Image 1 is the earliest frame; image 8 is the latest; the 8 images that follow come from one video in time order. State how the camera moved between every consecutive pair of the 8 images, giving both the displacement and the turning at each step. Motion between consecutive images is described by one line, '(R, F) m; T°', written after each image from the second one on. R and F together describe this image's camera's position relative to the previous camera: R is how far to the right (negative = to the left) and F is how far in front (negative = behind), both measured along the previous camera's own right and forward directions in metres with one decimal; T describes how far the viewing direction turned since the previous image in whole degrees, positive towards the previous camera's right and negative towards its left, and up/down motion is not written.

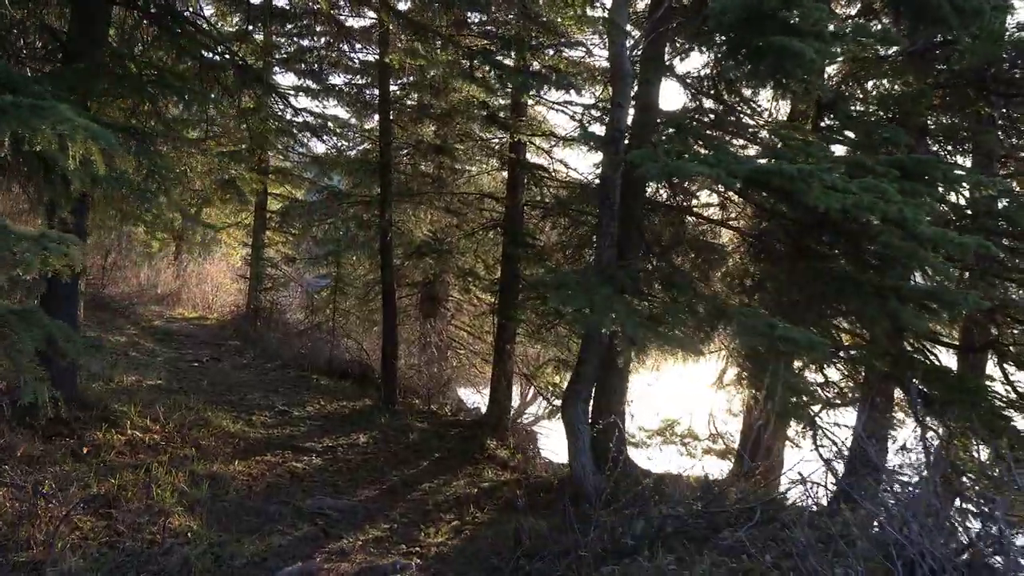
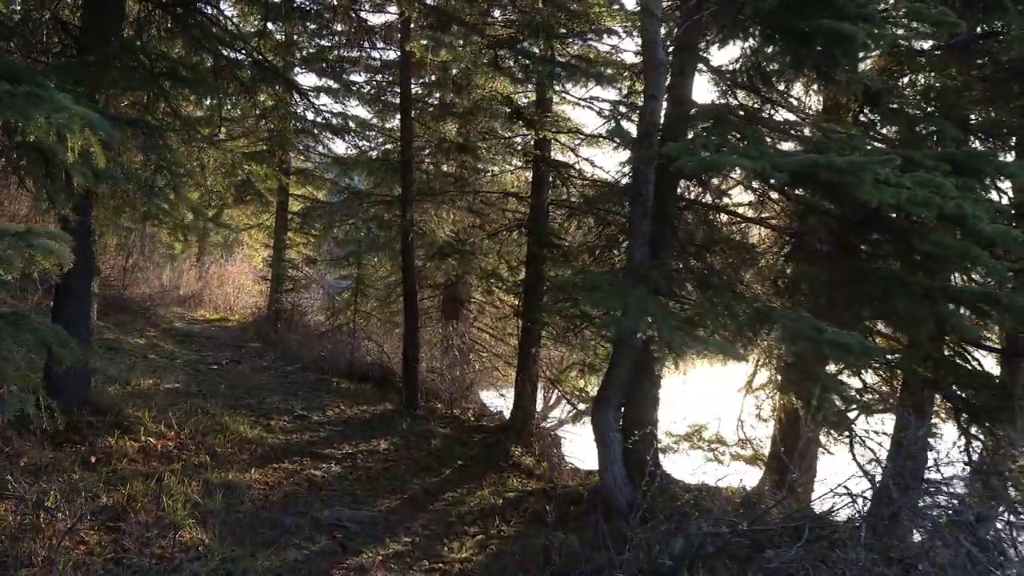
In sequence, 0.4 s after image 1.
(0.0, +0.3) m; -1°
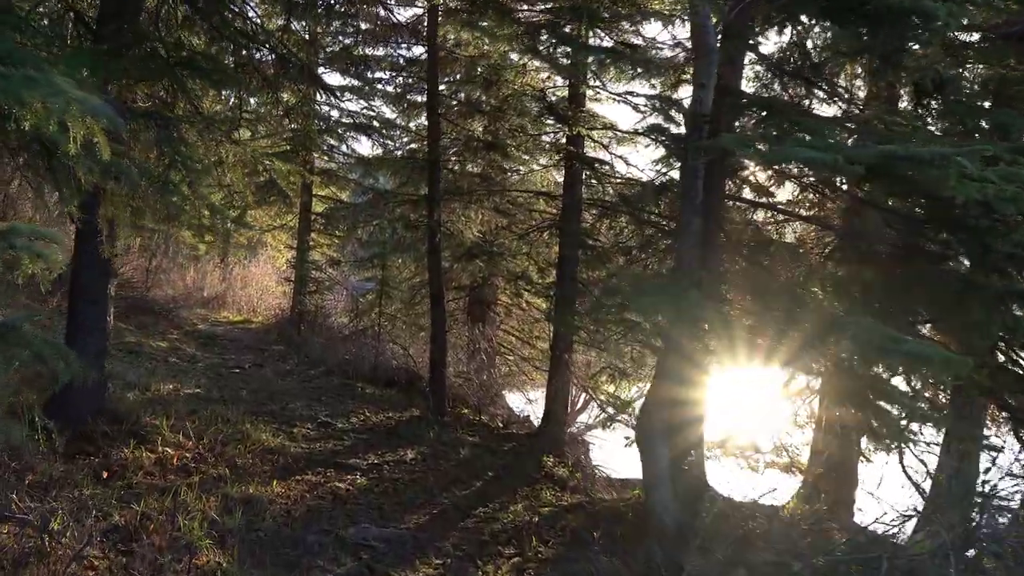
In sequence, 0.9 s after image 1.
(-0.1, +0.3) m; -1°
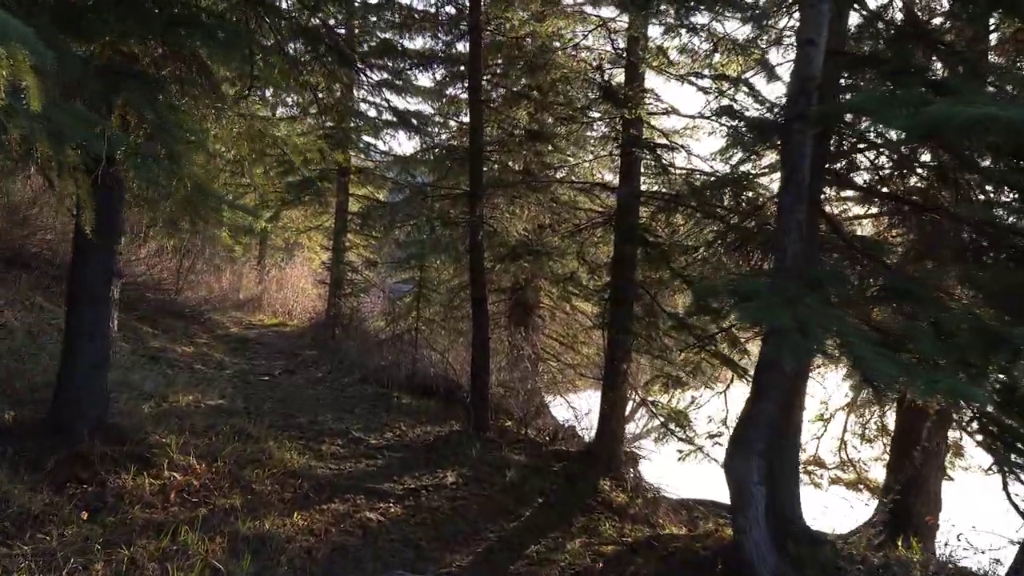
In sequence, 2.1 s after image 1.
(-0.1, +0.8) m; -2°
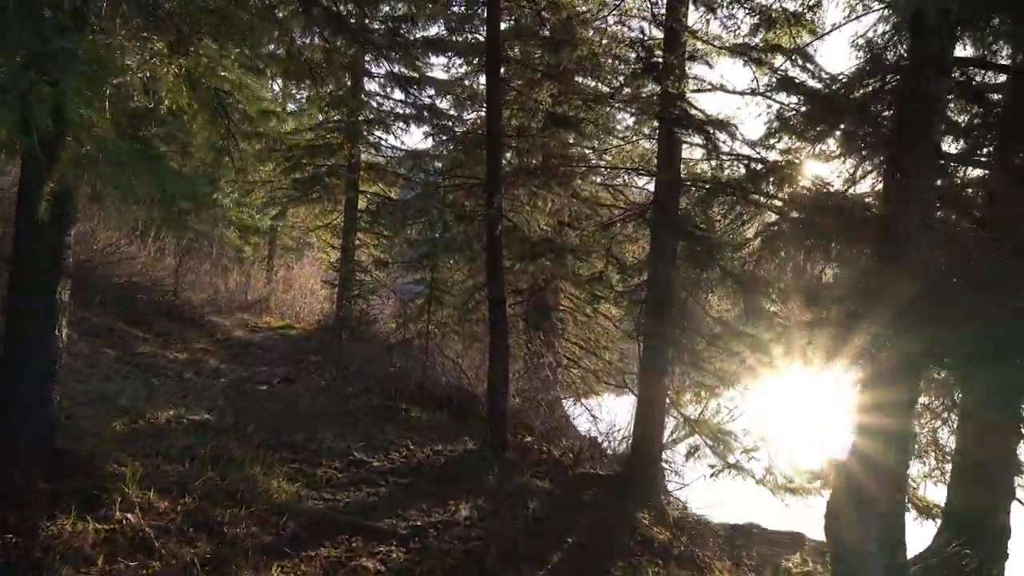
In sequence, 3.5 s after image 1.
(-0.1, +0.9) m; -1°
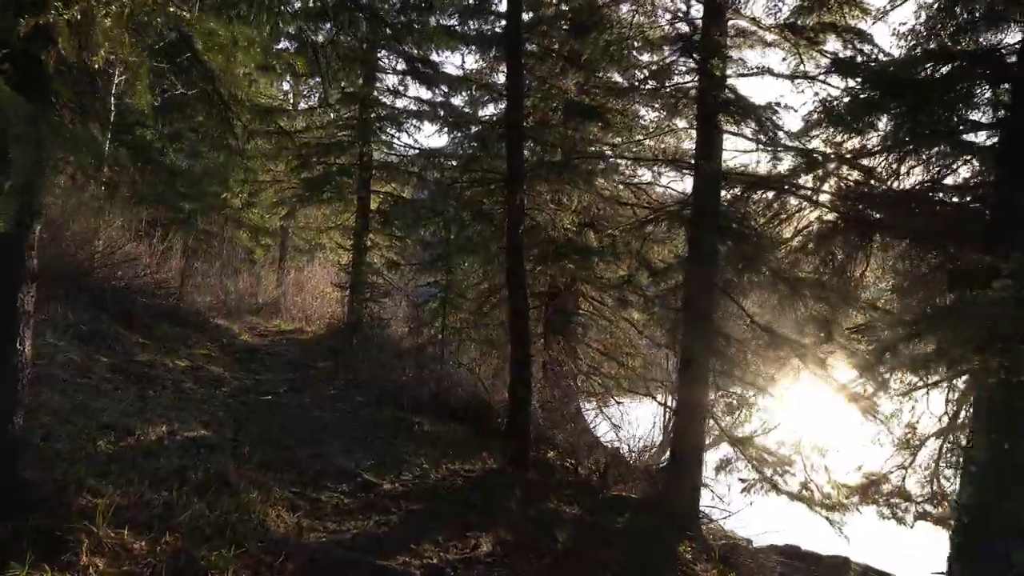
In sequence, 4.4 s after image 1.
(-0.1, +0.6) m; -1°
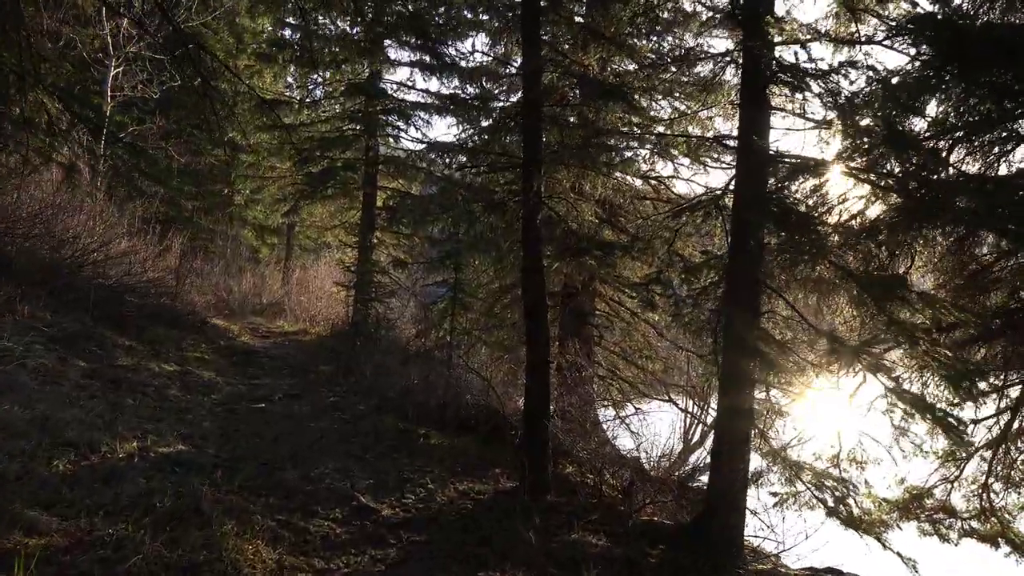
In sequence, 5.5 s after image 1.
(0.0, +0.8) m; -1°
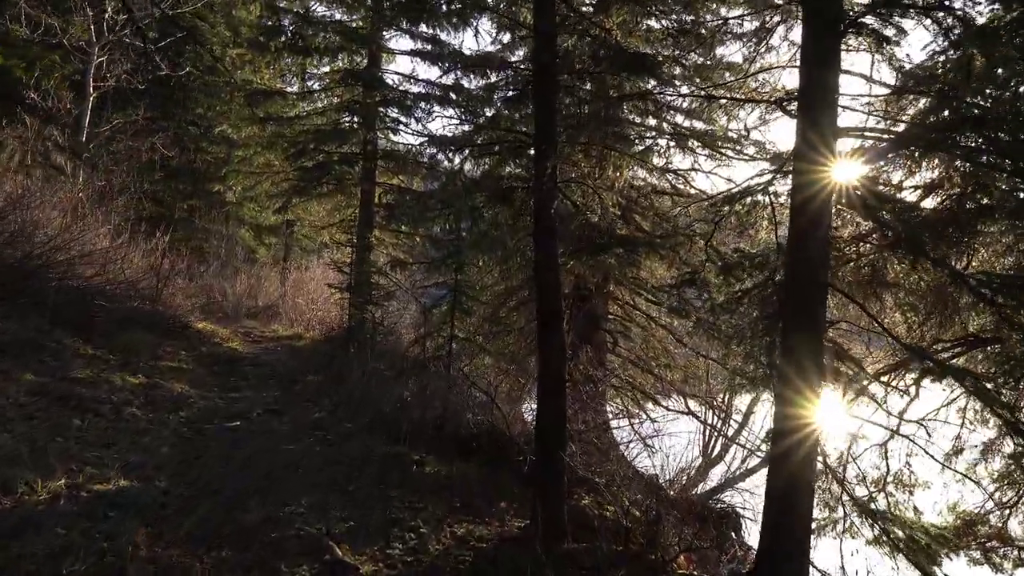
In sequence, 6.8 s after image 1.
(0.0, +1.0) m; 0°
